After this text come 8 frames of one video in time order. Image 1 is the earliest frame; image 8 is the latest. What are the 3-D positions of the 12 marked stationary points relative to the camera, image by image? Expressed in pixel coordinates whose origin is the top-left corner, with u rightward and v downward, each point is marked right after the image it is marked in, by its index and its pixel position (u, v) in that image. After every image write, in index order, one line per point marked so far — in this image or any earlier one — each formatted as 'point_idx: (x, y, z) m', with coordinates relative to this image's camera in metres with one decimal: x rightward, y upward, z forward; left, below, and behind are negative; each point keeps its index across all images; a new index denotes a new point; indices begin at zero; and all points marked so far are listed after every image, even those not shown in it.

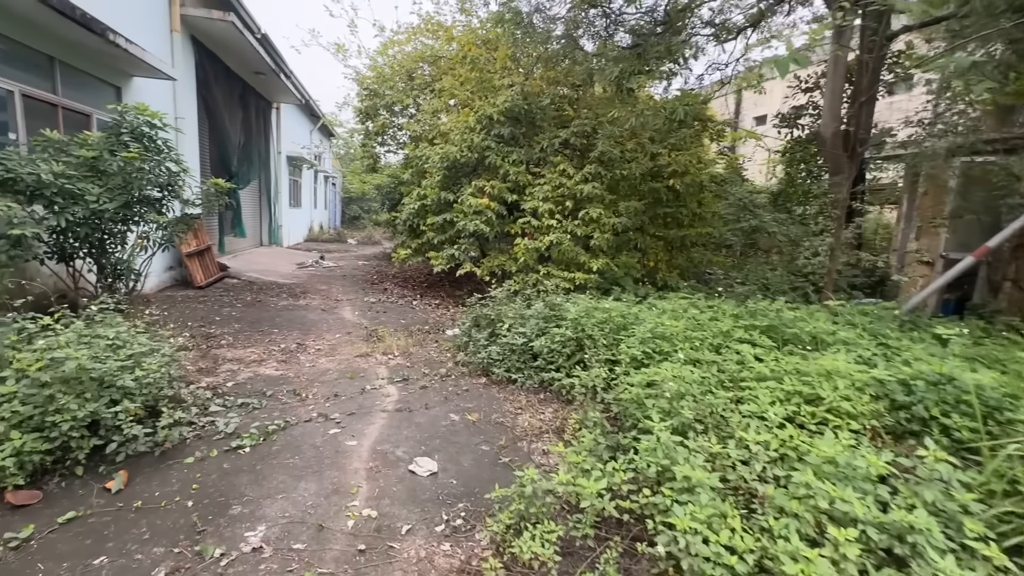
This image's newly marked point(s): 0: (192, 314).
0: (-3.8, -0.3, +5.6) m
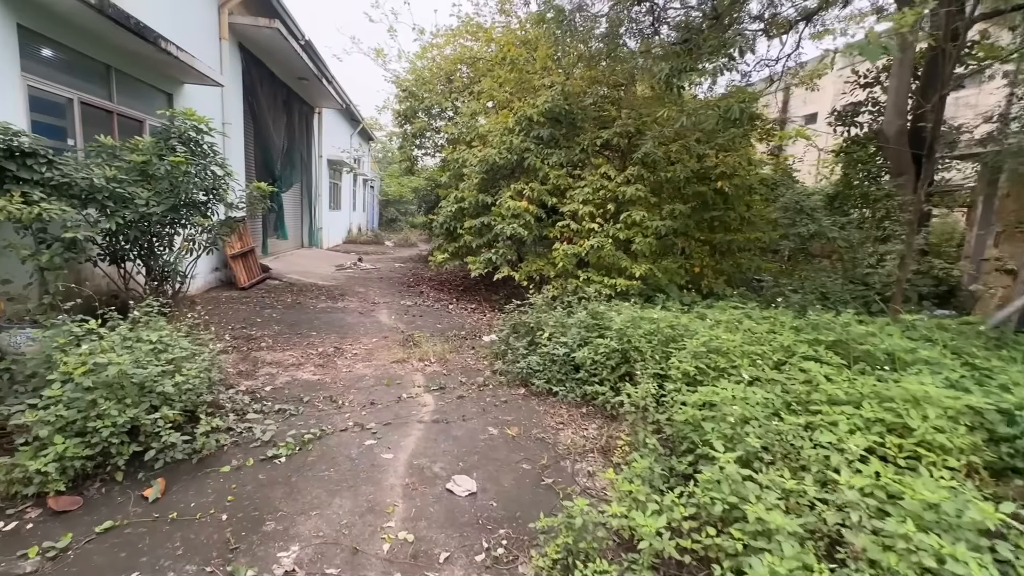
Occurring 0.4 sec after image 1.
0: (-3.4, -0.3, +5.7) m
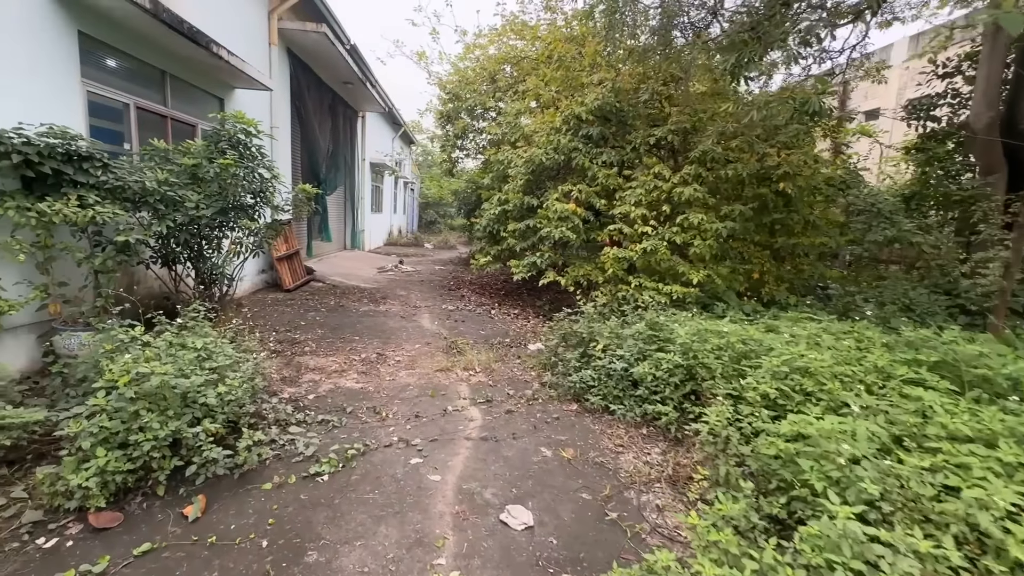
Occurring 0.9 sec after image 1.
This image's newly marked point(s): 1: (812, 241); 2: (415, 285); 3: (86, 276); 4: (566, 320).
0: (-2.8, -0.4, +5.7) m
1: (+3.9, +0.6, +6.1) m
2: (-1.8, +0.1, +8.8) m
3: (-3.3, +0.1, +3.6) m
4: (+0.5, -0.3, +4.5) m
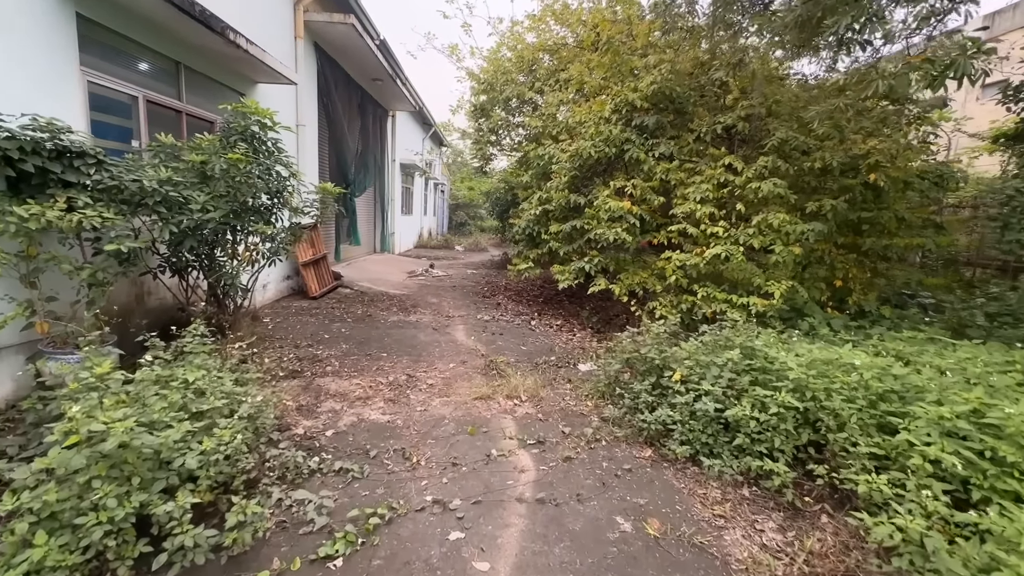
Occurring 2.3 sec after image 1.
0: (-2.3, -0.5, +5.2) m
1: (+4.3, +0.5, +5.2) m
2: (-1.2, 0.0, +8.3) m
3: (-2.9, 0.0, +3.2) m
4: (+0.9, -0.4, +3.8) m
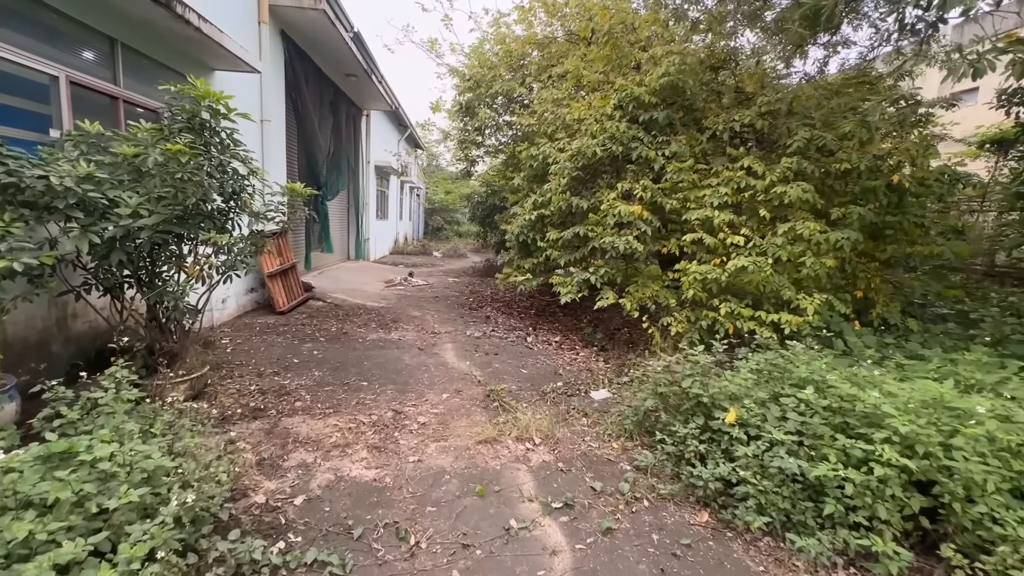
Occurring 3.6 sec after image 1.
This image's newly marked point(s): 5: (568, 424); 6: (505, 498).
0: (-2.3, -0.6, +4.5) m
1: (+4.3, +0.4, +4.8) m
2: (-1.3, -0.2, +7.6) m
3: (-2.8, -0.2, +2.4) m
4: (+1.0, -0.5, +3.2) m
5: (+0.4, -0.9, +3.2) m
6: (0.0, -1.1, +2.4) m
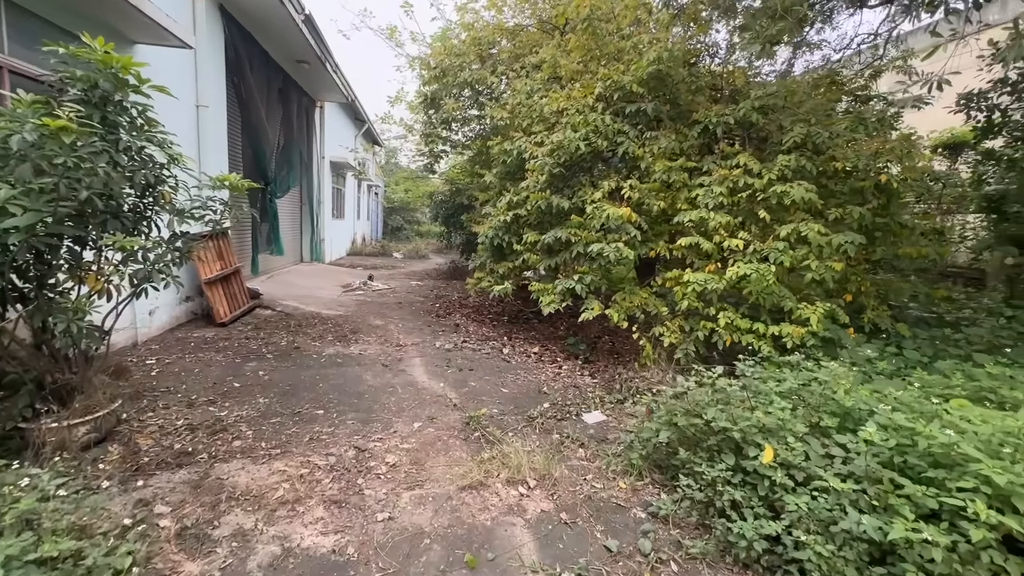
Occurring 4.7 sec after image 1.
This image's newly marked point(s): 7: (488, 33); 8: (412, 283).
0: (-2.5, -0.7, +3.8) m
1: (+4.1, +0.3, +4.7) m
2: (-1.8, -0.3, +7.0) m
3: (-2.8, -0.3, +1.7) m
4: (+0.9, -0.6, +2.8) m
5: (+0.3, -1.0, +2.8) m
6: (0.0, -1.1, +1.9) m
7: (-0.3, +3.7, +6.8) m
8: (-2.1, +0.1, +9.7) m
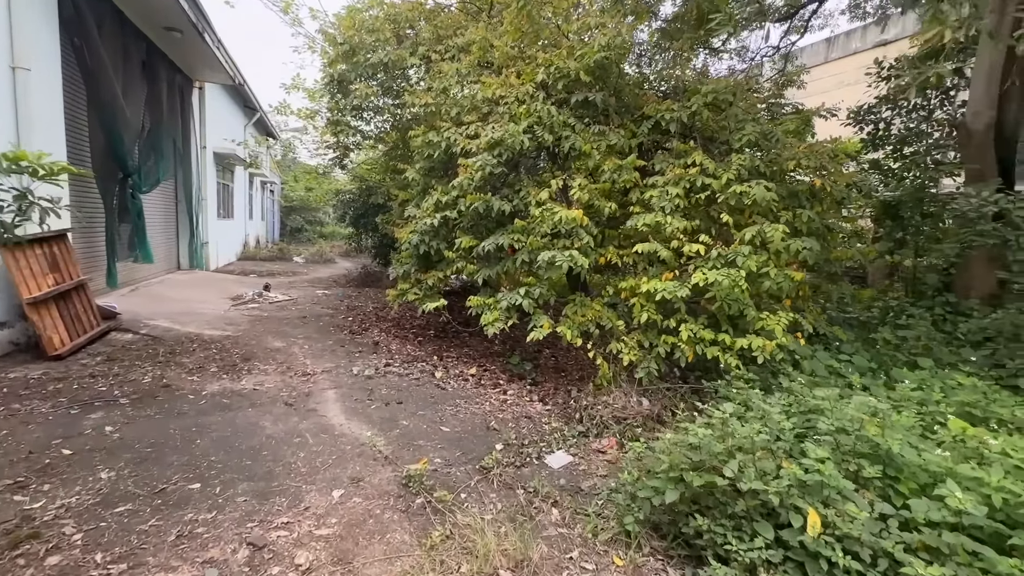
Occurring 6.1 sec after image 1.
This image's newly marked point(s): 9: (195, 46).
0: (-2.8, -0.9, +2.6) m
1: (+3.4, +0.3, +4.8) m
2: (-2.7, -0.5, +5.9) m
3: (-2.8, -0.4, +0.5) m
4: (+0.7, -0.7, +2.3) m
5: (+0.1, -1.1, +2.2) m
6: (-0.1, -1.3, +1.2) m
7: (-1.4, +3.6, +6.0) m
8: (-3.5, -0.1, +8.6) m
9: (-5.2, +3.9, +7.6) m
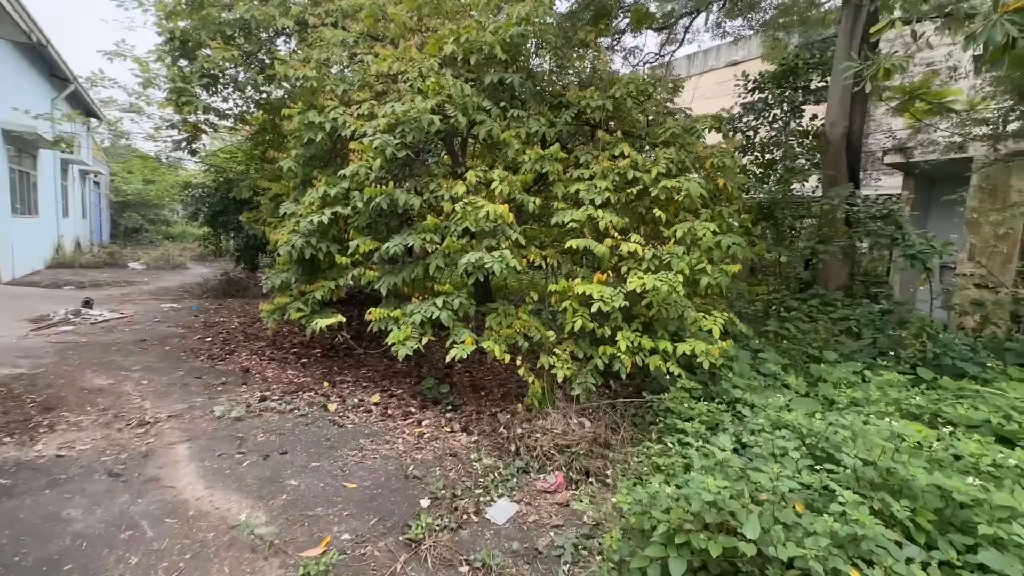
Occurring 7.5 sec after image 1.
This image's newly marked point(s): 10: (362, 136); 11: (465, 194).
0: (-3.0, -1.1, +1.3) m
1: (+2.5, +0.3, +4.9) m
2: (-3.7, -0.6, +4.6) m
3: (-2.5, -0.6, -0.7) m
4: (+0.4, -0.7, +1.9) m
5: (0.0, -1.2, +1.6) m
6: (0.0, -1.3, +0.7) m
7: (-2.6, +3.4, +5.0) m
8: (-5.2, -0.3, +6.9) m
9: (-6.6, +3.7, +5.6) m
10: (-1.2, +1.2, +3.6) m
11: (-0.3, +0.7, +3.3) m
